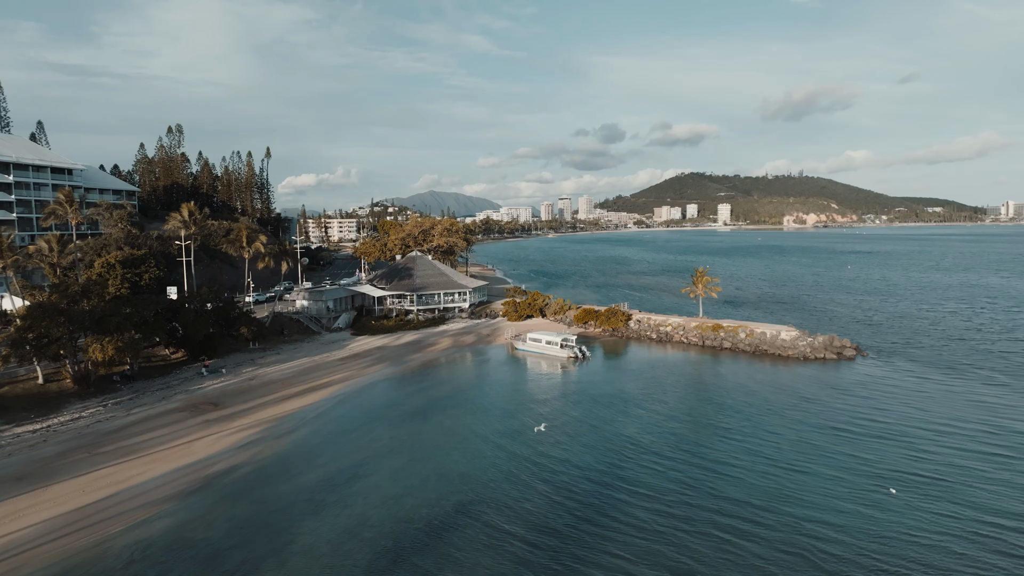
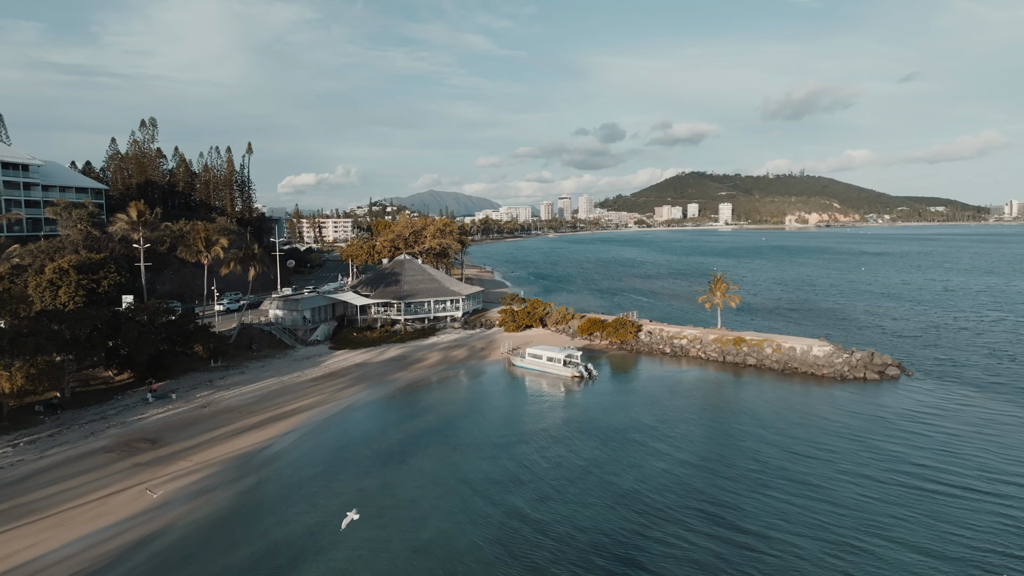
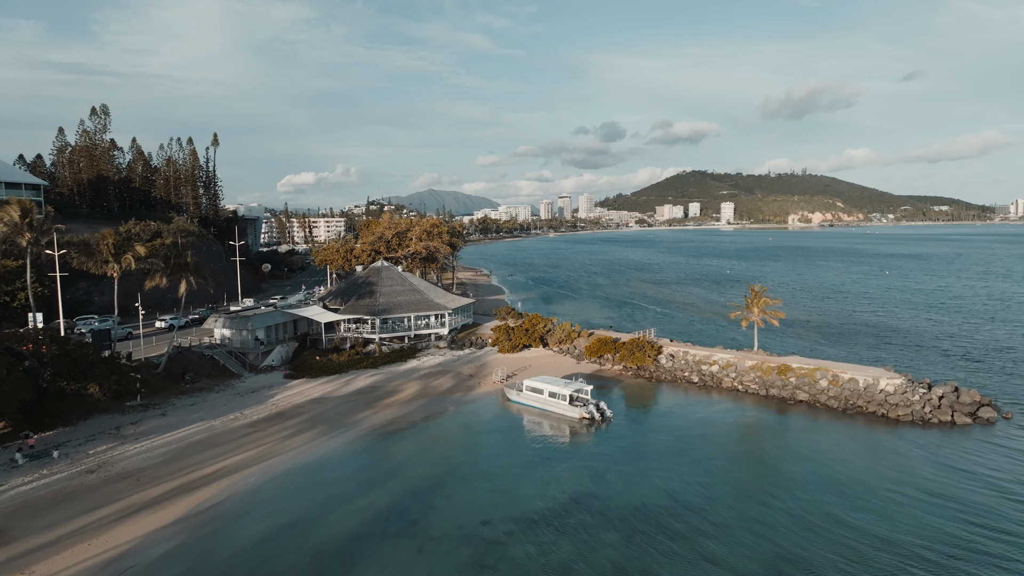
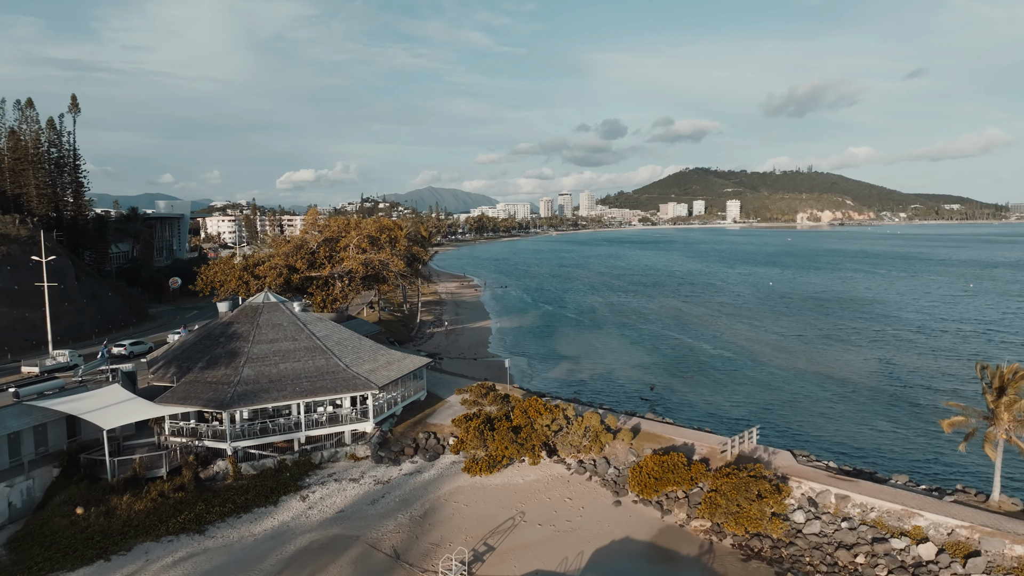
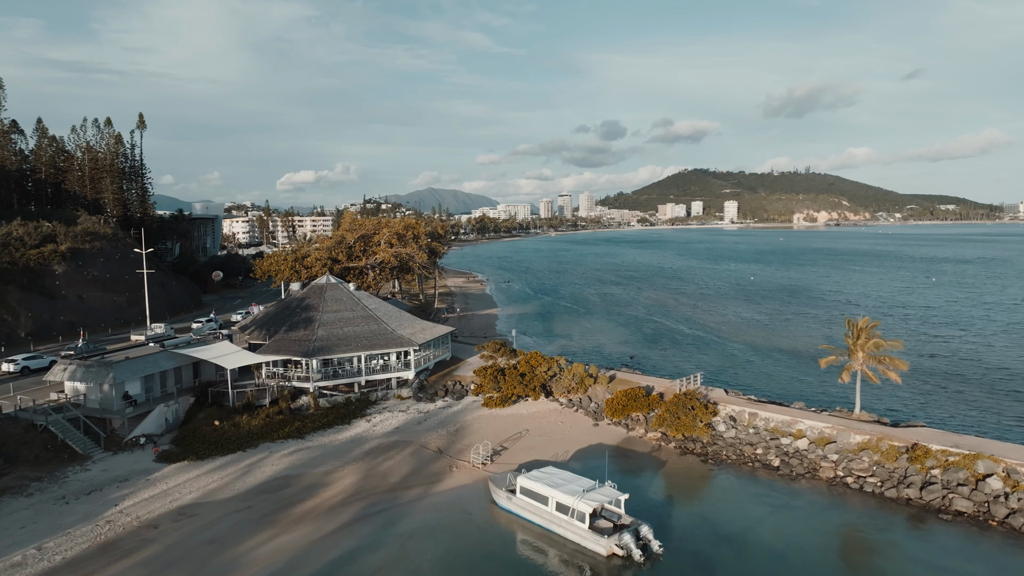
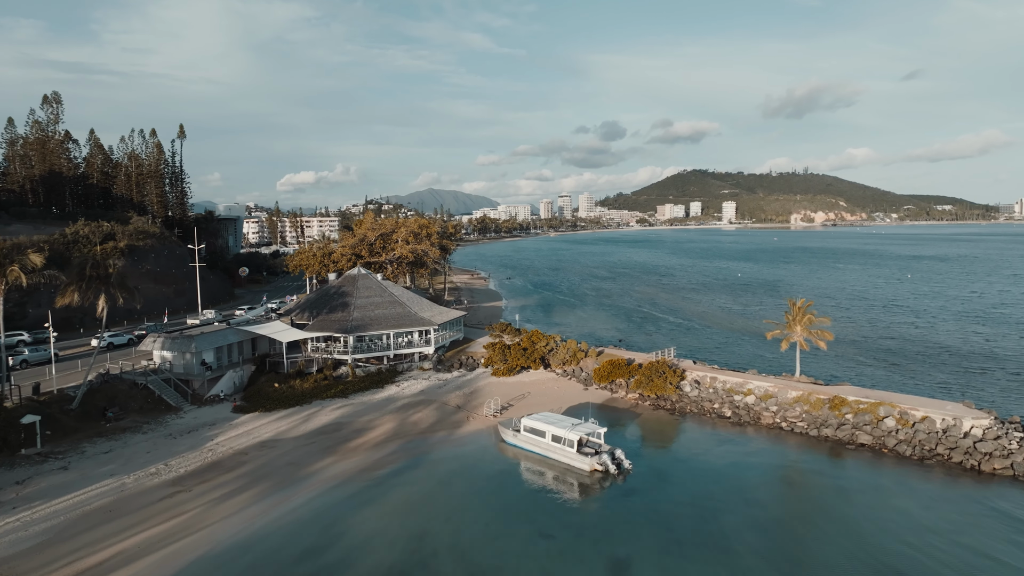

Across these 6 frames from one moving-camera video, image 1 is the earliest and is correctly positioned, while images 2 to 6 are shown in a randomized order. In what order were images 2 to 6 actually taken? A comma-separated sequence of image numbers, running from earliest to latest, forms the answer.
2, 3, 6, 5, 4
